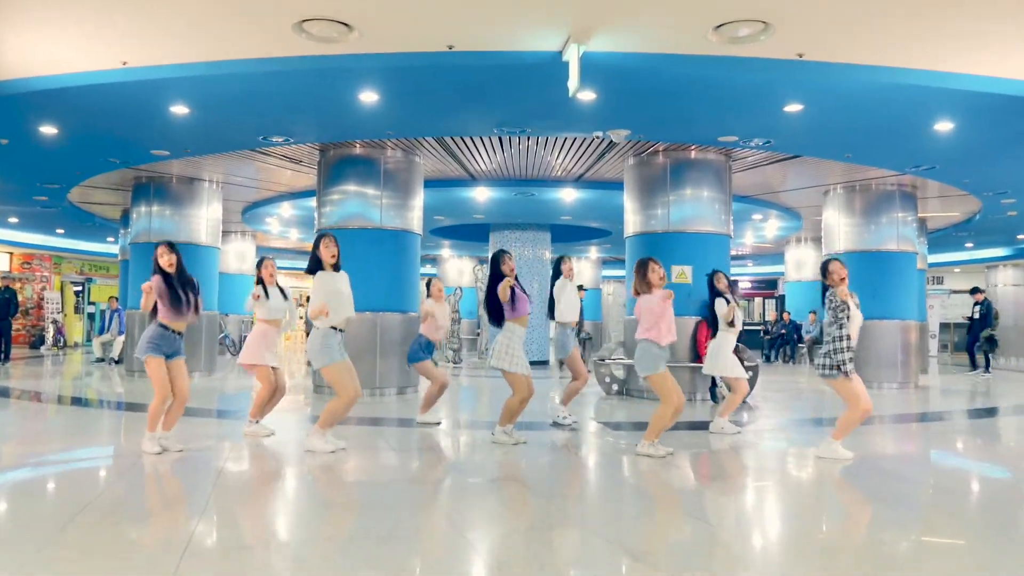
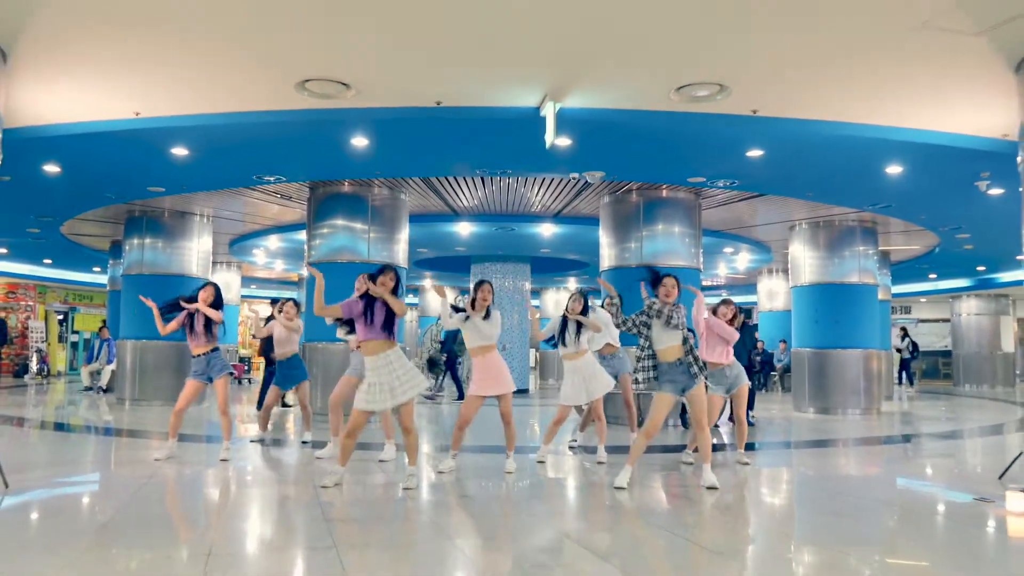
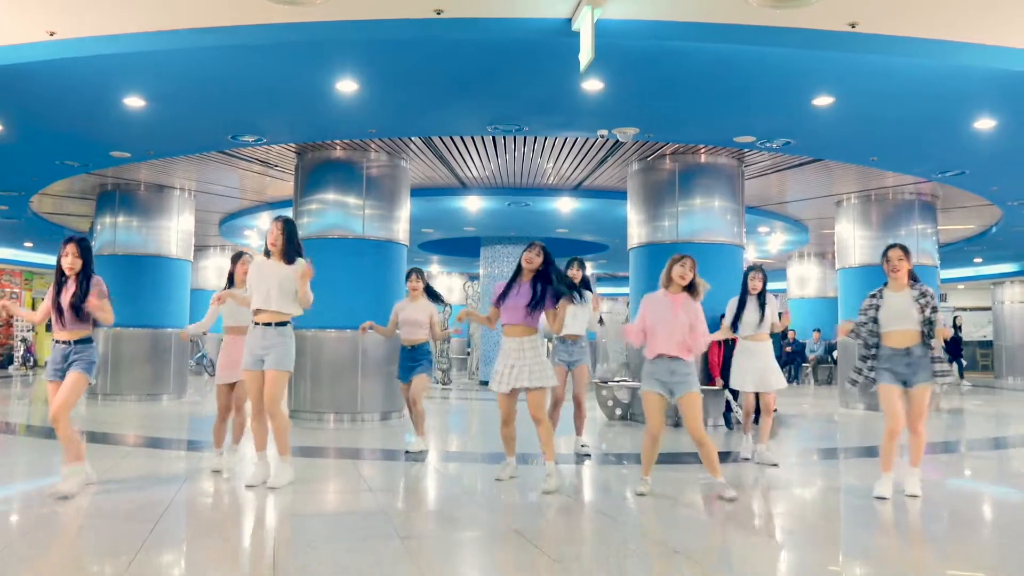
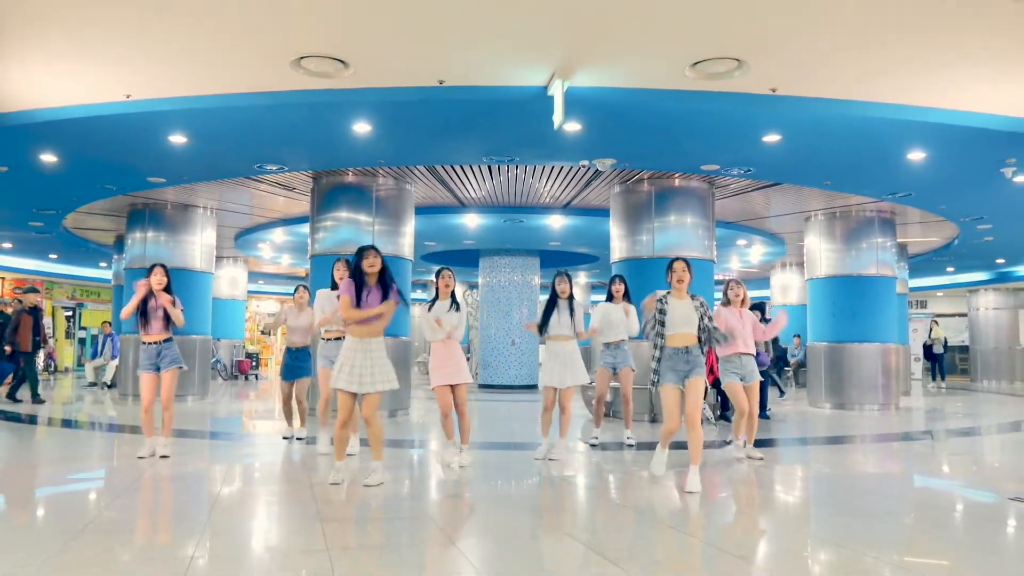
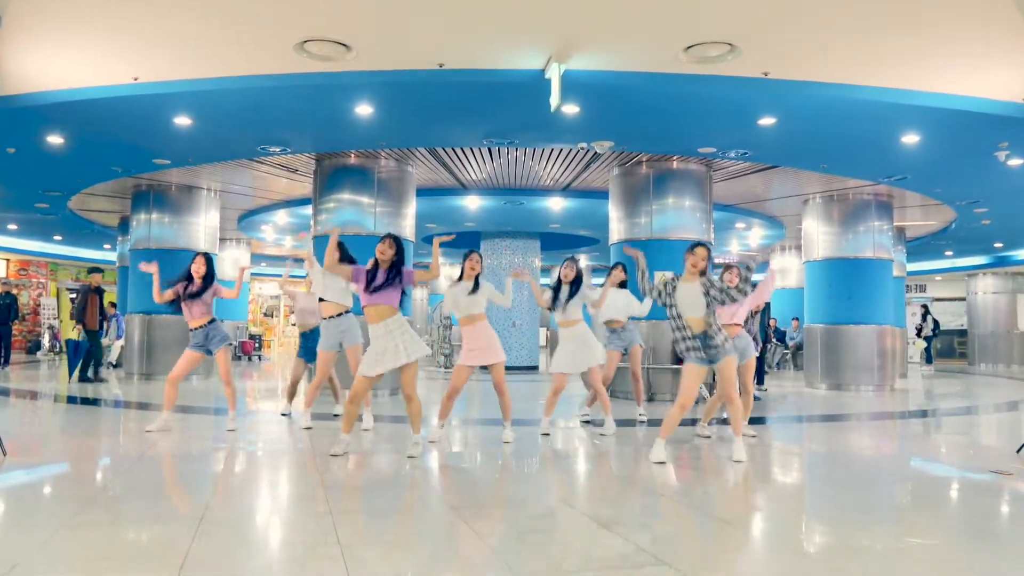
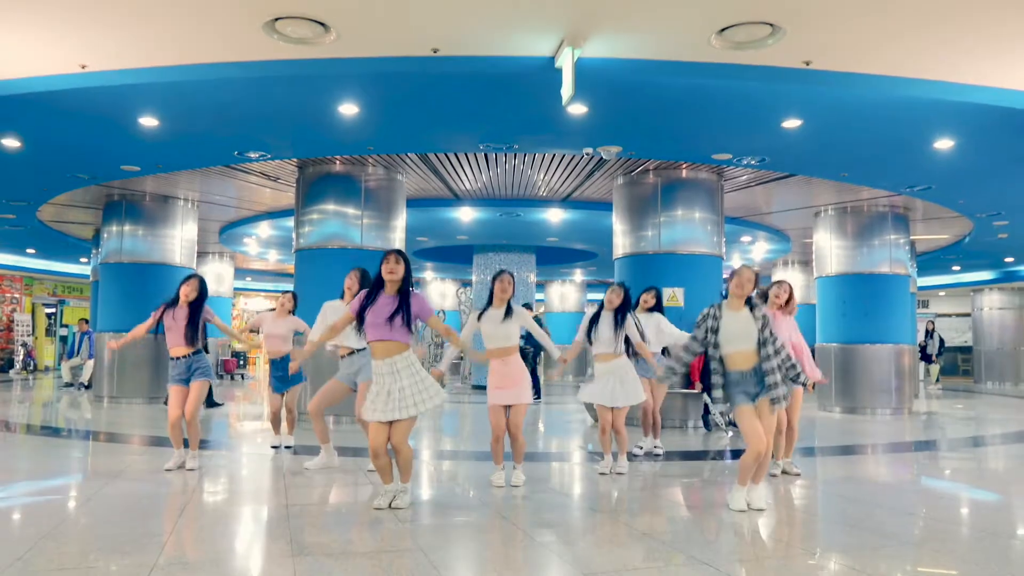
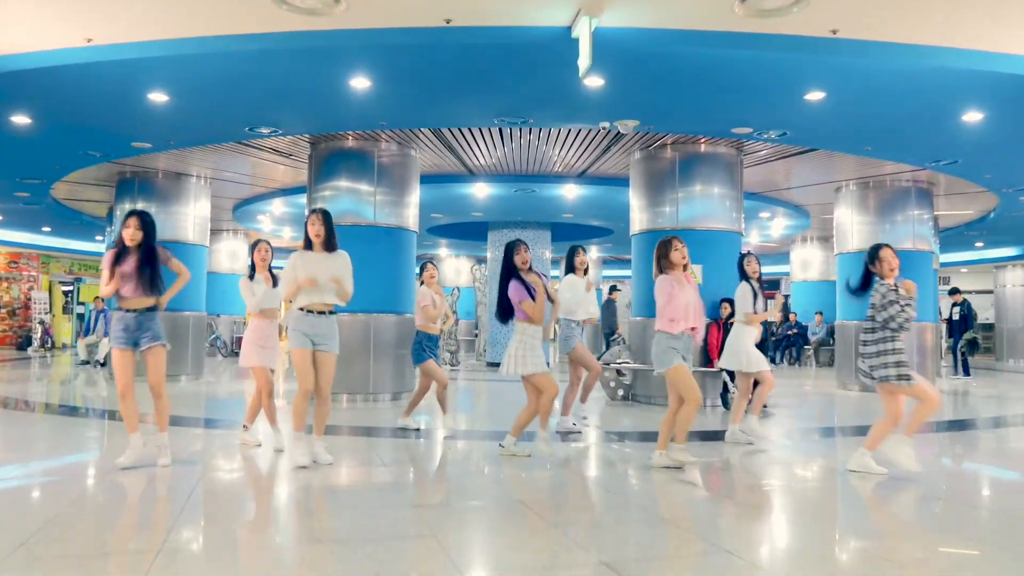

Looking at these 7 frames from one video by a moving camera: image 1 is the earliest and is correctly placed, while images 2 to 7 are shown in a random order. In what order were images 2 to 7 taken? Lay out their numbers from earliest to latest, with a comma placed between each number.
7, 3, 4, 5, 6, 2
